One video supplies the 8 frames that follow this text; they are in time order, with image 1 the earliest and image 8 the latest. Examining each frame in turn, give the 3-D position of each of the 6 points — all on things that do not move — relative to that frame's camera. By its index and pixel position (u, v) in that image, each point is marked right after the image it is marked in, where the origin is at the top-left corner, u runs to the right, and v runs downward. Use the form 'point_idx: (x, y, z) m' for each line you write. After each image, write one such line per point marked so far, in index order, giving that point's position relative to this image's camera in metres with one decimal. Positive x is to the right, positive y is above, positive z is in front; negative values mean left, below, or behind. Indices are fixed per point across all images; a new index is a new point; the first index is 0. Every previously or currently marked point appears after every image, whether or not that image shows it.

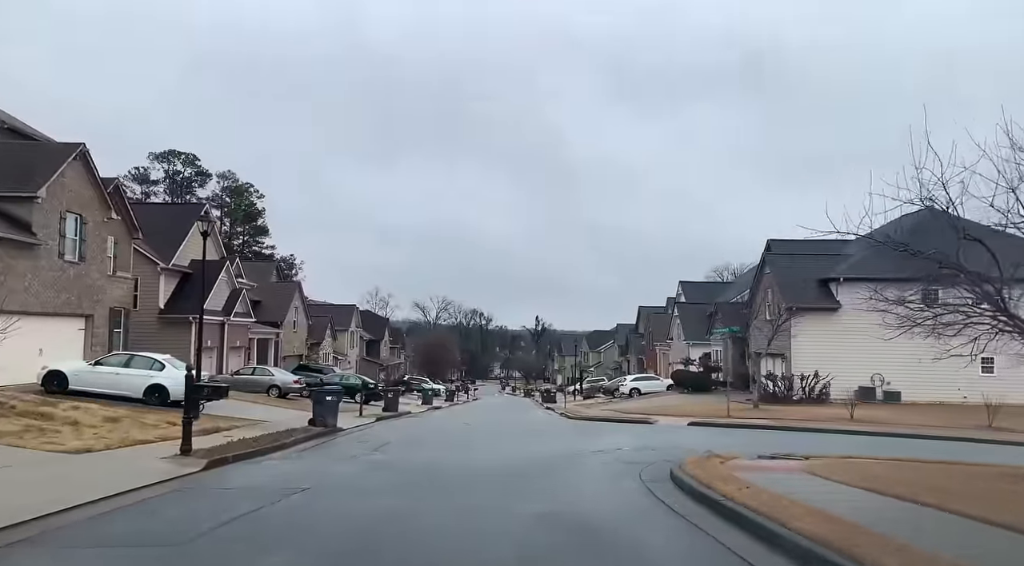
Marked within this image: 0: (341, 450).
0: (-3.5, -3.4, +15.9) m
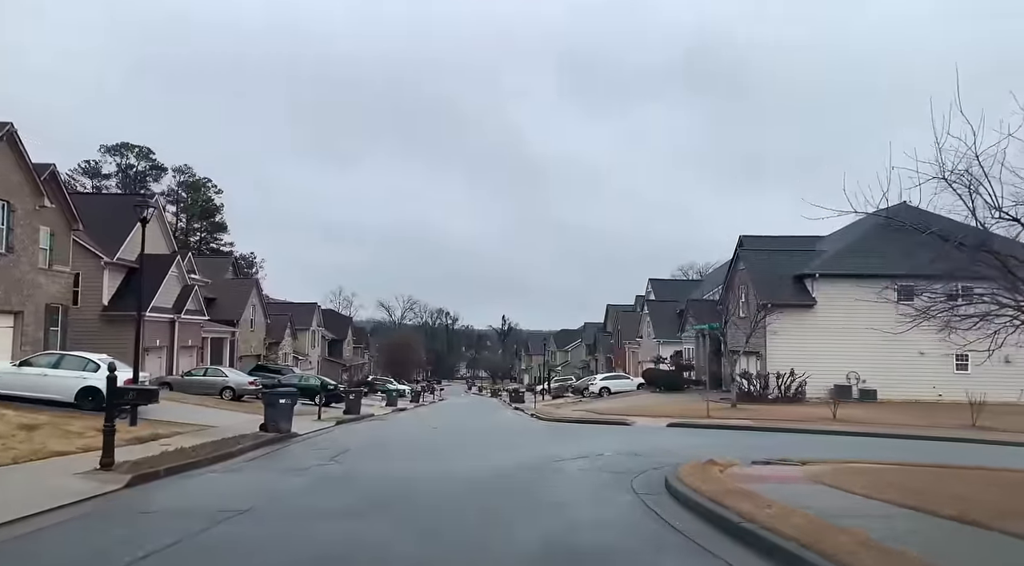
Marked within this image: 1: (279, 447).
0: (-4.0, -3.3, +14.3) m
1: (-5.0, -3.6, +16.8) m
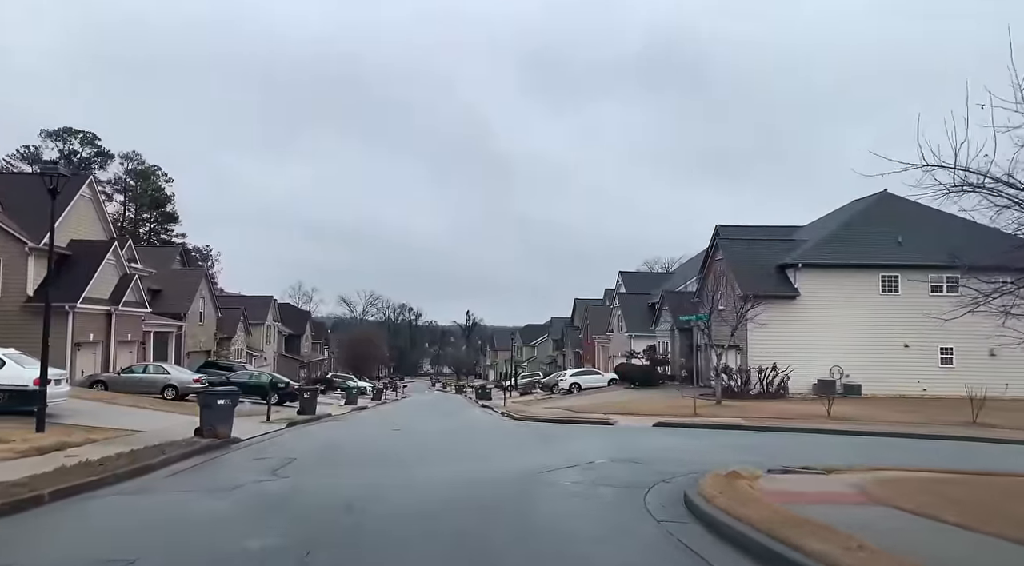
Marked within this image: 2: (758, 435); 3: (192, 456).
0: (-4.4, -2.9, +11.9) m
1: (-5.5, -3.2, +14.4) m
2: (+6.0, -3.7, +18.7) m
3: (-5.8, -3.1, +14.0) m
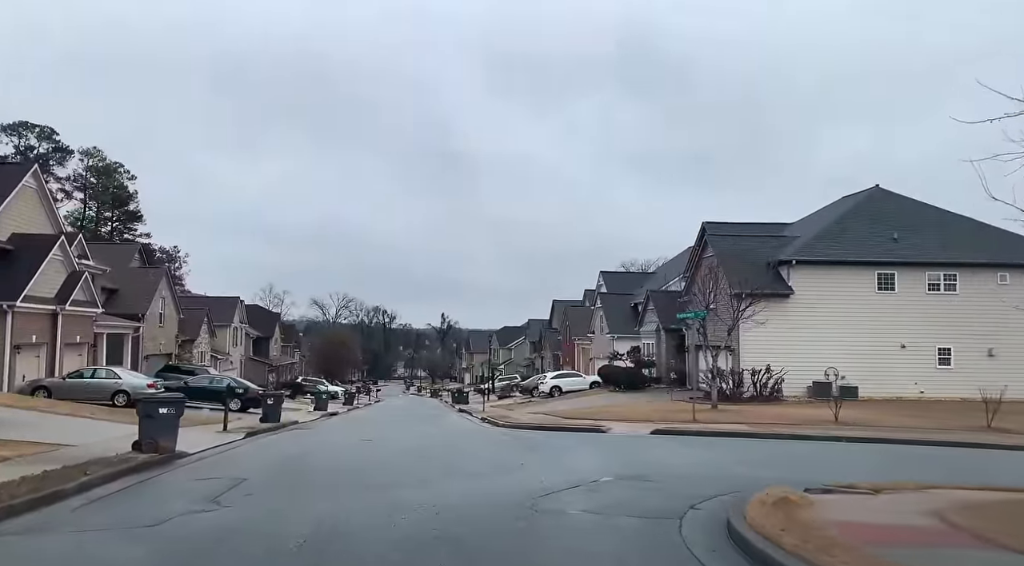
0: (-4.5, -2.7, +9.8) m
1: (-5.7, -3.0, +12.2) m
2: (+5.7, -3.5, +16.9) m
3: (-6.0, -3.0, +11.9) m
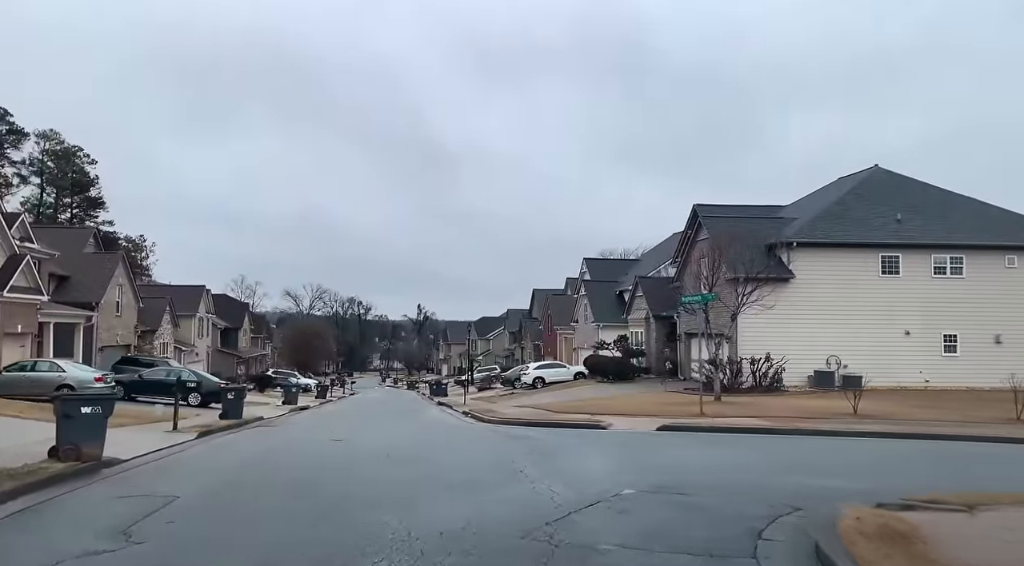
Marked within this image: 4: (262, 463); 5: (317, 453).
0: (-4.4, -2.4, +7.5) m
1: (-5.7, -2.7, +9.8) m
2: (+5.5, -3.1, +14.9) m
3: (-6.0, -2.6, +9.5) m
4: (-5.2, -3.8, +16.2) m
5: (-4.3, -3.8, +17.2) m
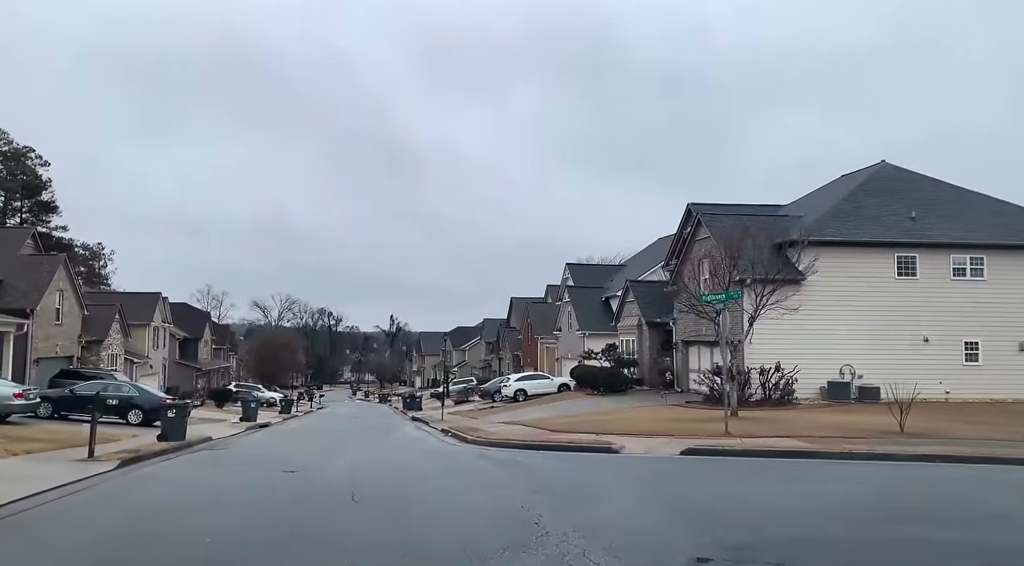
0: (-4.2, -2.1, +4.2) m
1: (-5.5, -2.4, +6.5) m
2: (+5.5, -2.9, +12.0) m
3: (-5.8, -2.3, +6.2) m
4: (-5.3, -3.6, +12.9) m
5: (-4.4, -3.6, +13.9) m
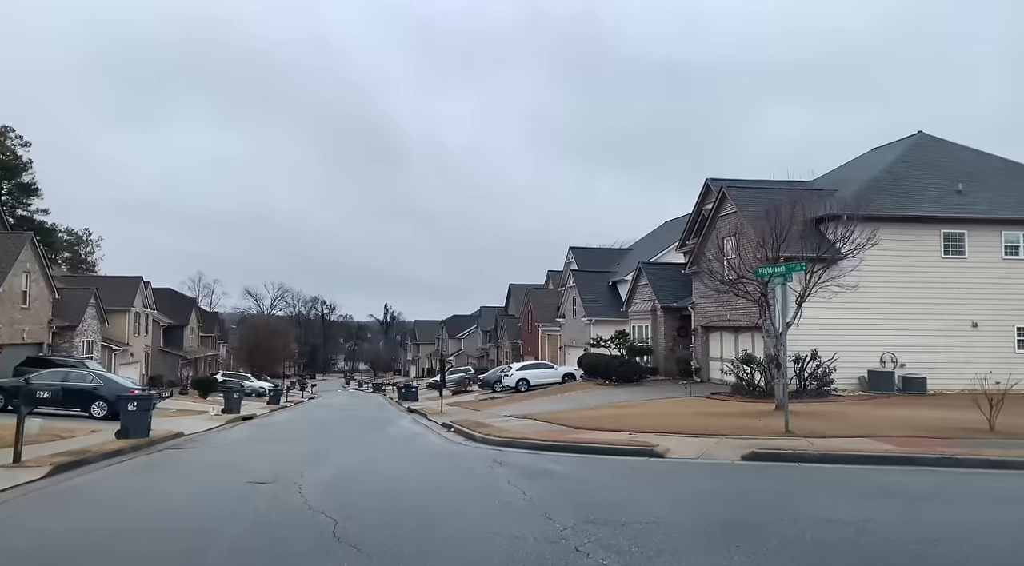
0: (-3.7, -1.7, +1.5) m
1: (-5.1, -2.0, +3.8) m
2: (+5.8, -2.4, +9.3) m
3: (-5.4, -1.9, +3.5) m
4: (-4.9, -3.1, +10.2) m
5: (-4.1, -3.1, +11.2) m
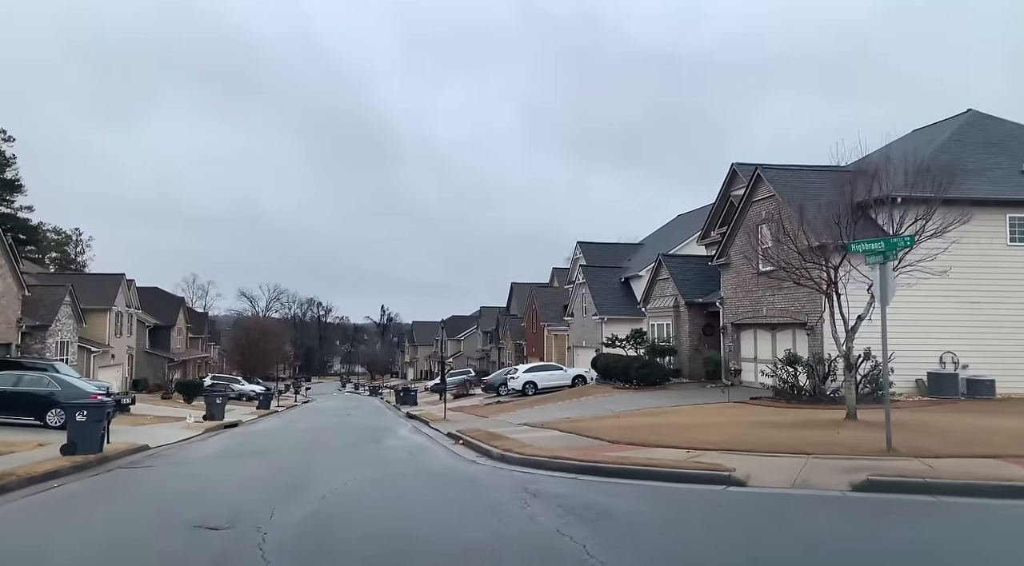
0: (-3.3, -1.4, -1.4) m
1: (-4.6, -1.7, +0.9) m
2: (+6.3, -2.1, +6.5) m
3: (-4.9, -1.6, +0.6) m
4: (-4.5, -2.8, +7.3) m
5: (-3.6, -2.8, +8.3) m
